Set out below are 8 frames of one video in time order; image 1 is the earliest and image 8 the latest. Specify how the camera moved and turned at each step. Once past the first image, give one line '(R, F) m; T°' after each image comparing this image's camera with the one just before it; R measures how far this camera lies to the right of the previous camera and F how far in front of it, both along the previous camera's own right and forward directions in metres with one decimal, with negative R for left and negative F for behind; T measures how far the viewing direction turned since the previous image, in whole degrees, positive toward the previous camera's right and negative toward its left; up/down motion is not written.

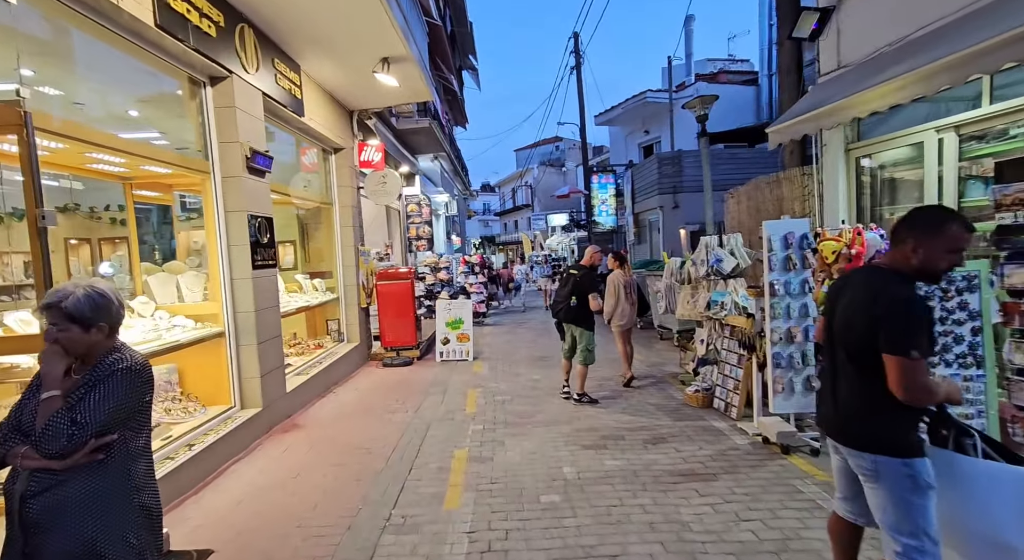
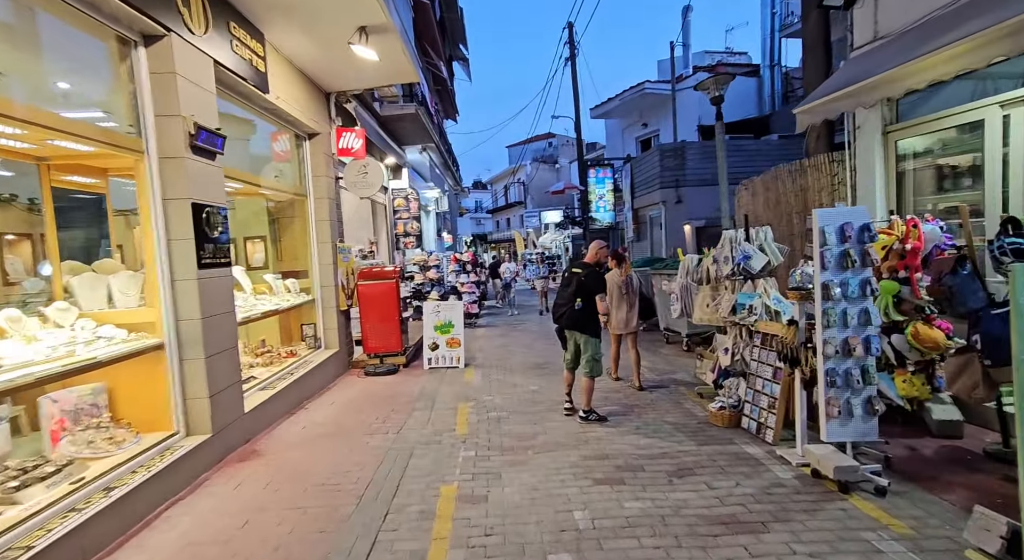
(0.0, +0.9) m; +1°
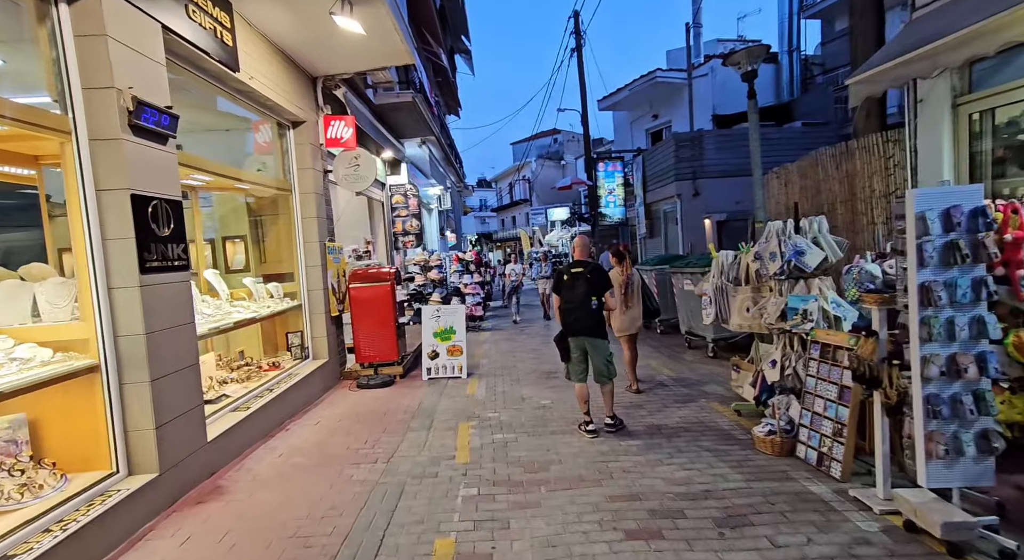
(0.0, +0.8) m; -1°
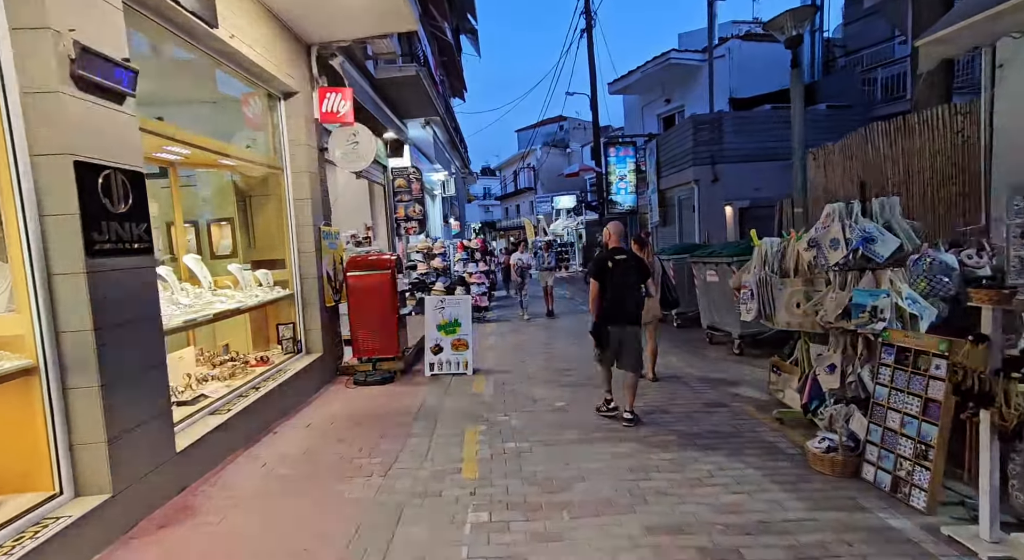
(-0.1, +0.6) m; 0°
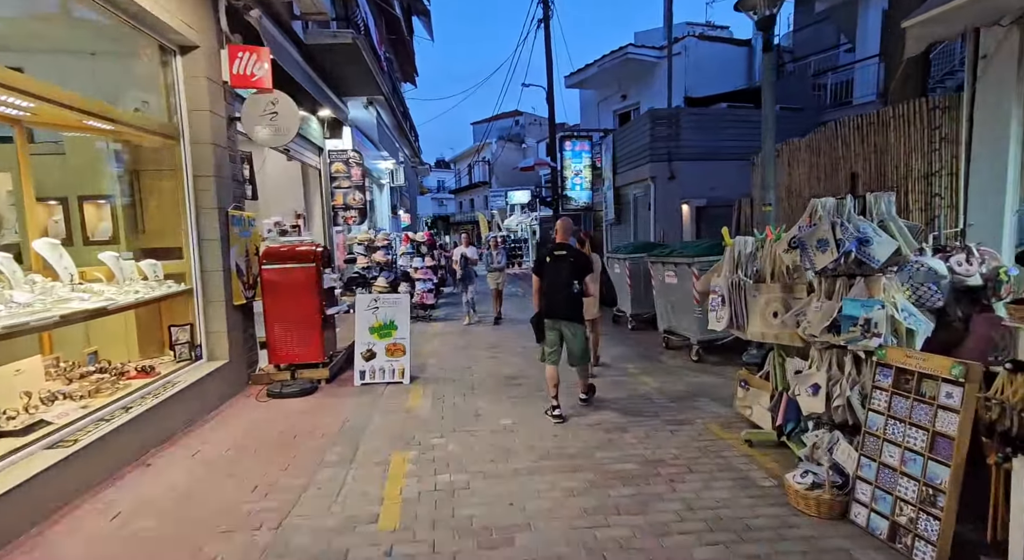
(+0.1, +0.7) m; +5°
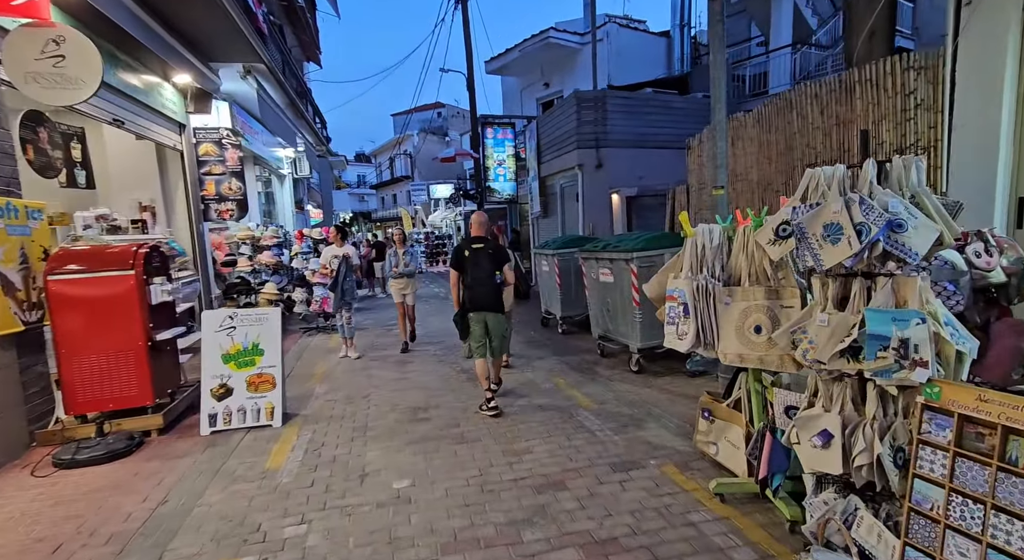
(+0.2, +1.2) m; +7°
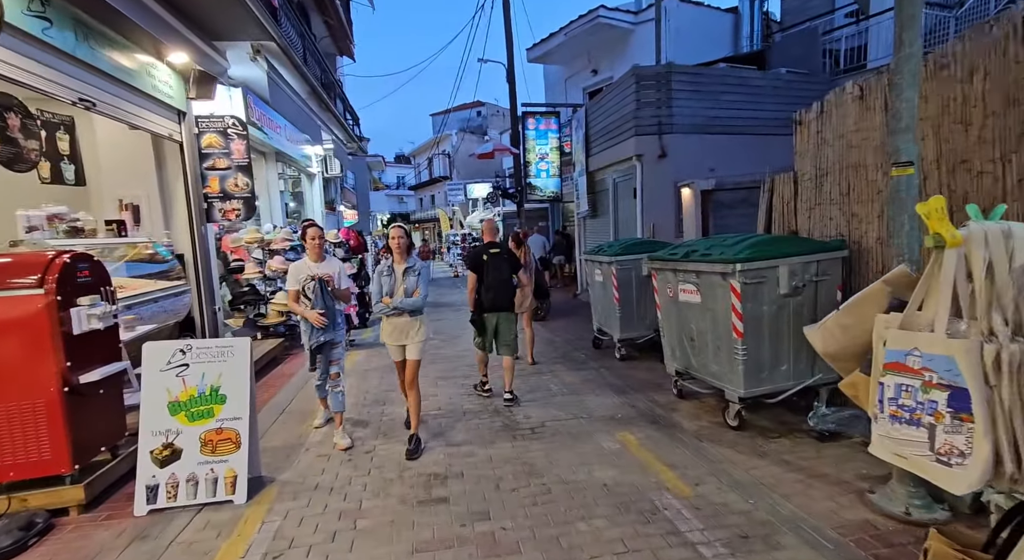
(-0.1, +1.7) m; -4°
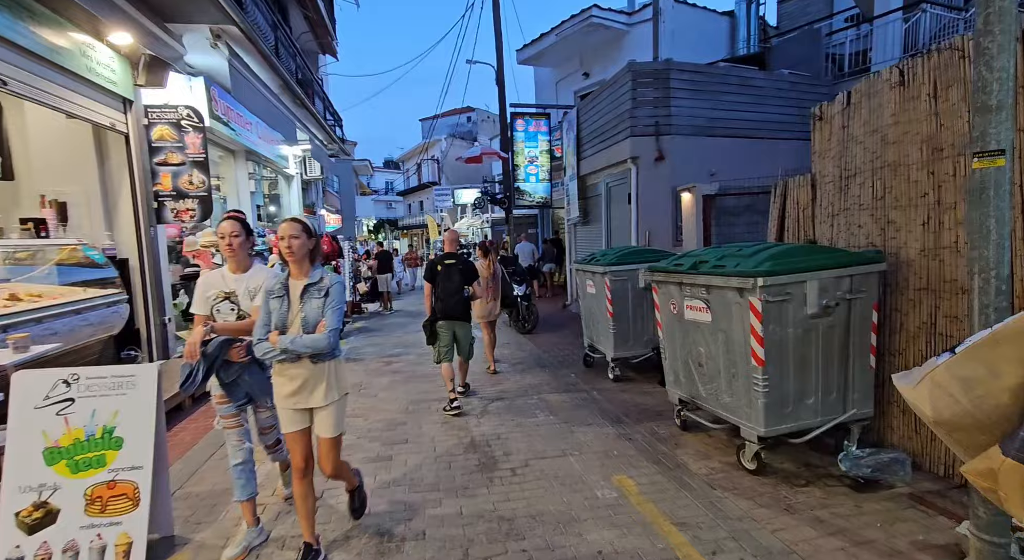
(+0.1, +0.8) m; +1°
